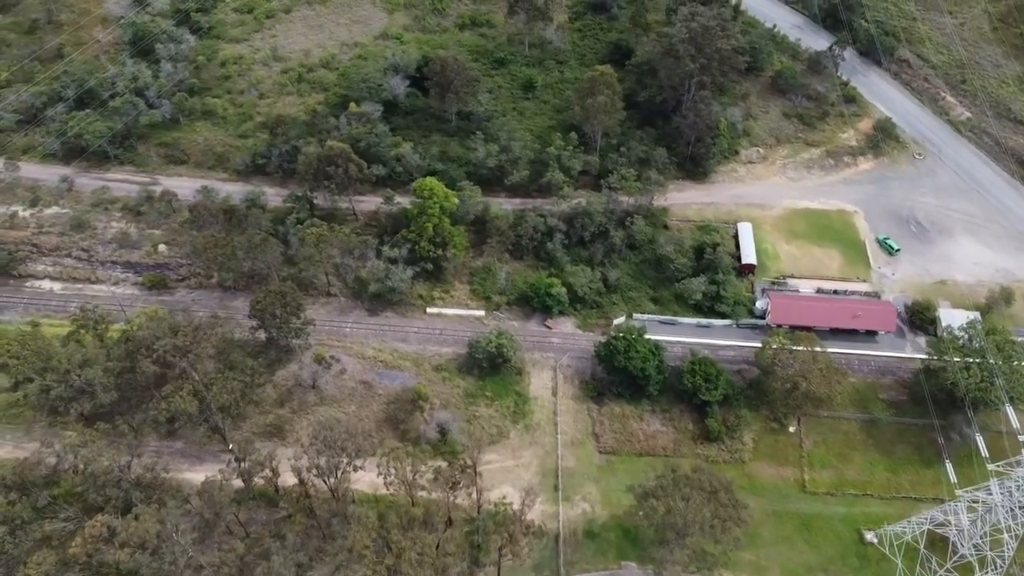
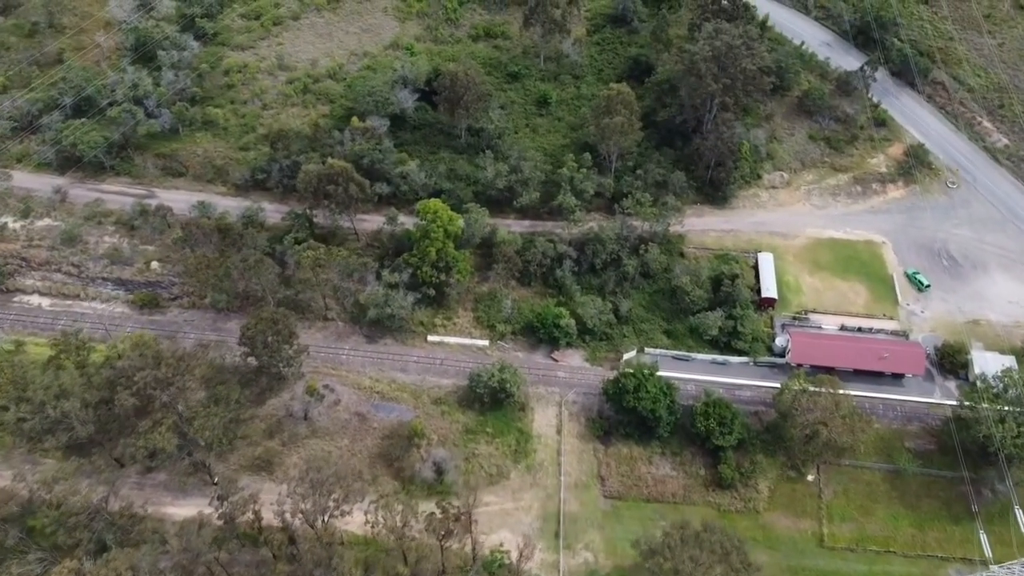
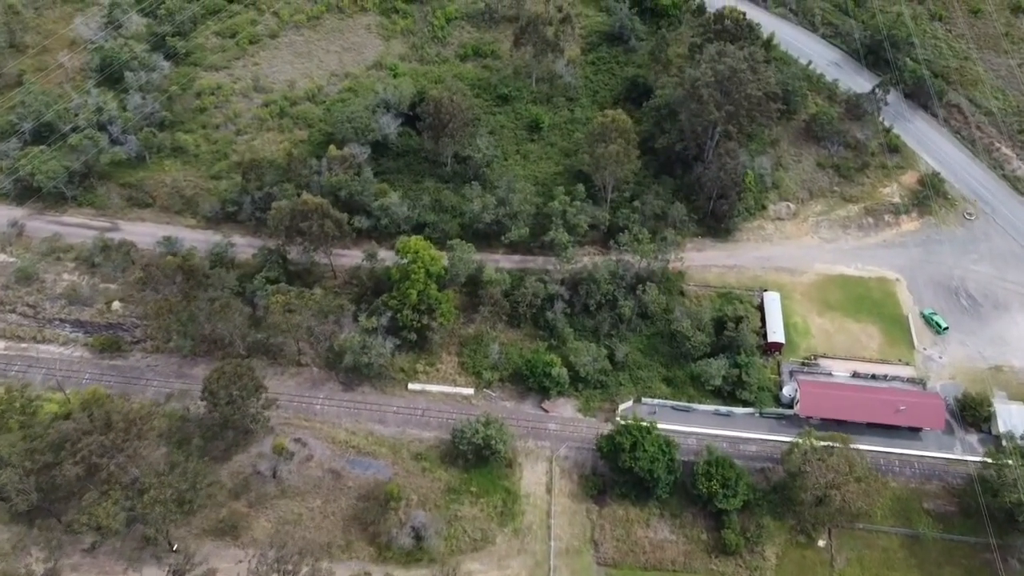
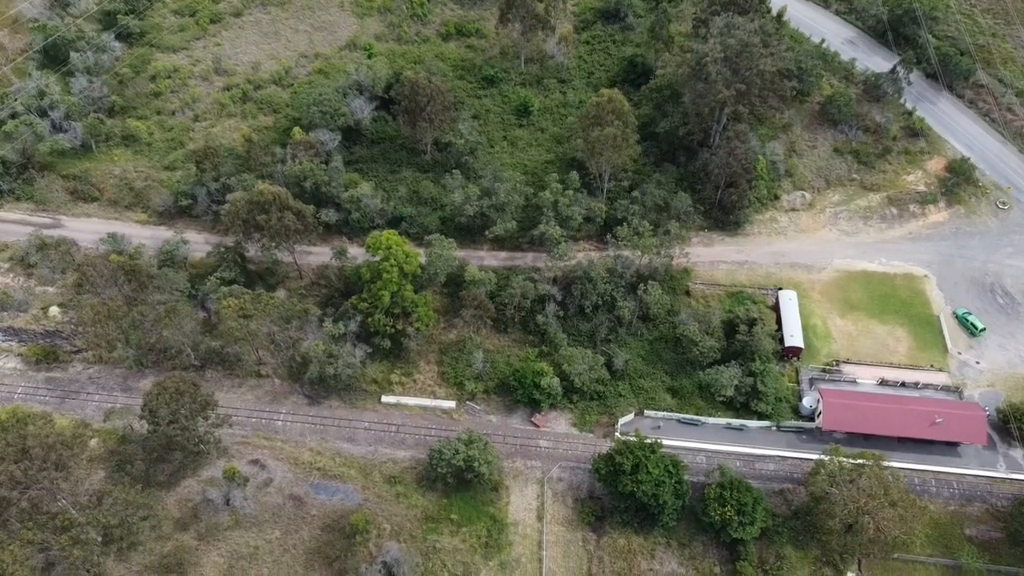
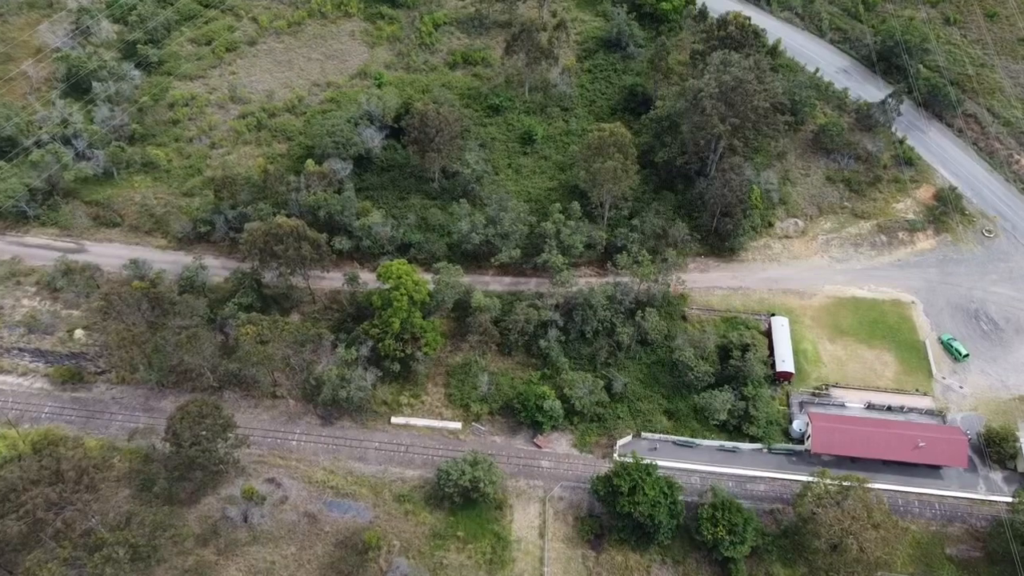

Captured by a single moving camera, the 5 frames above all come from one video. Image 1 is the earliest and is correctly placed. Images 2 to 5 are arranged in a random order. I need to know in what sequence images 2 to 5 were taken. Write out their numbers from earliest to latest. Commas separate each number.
2, 3, 5, 4
